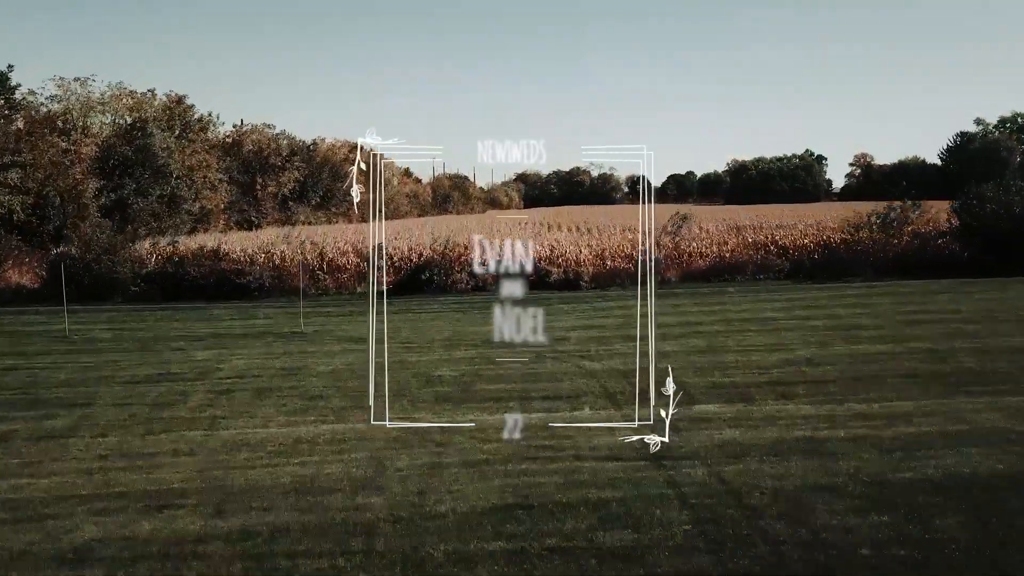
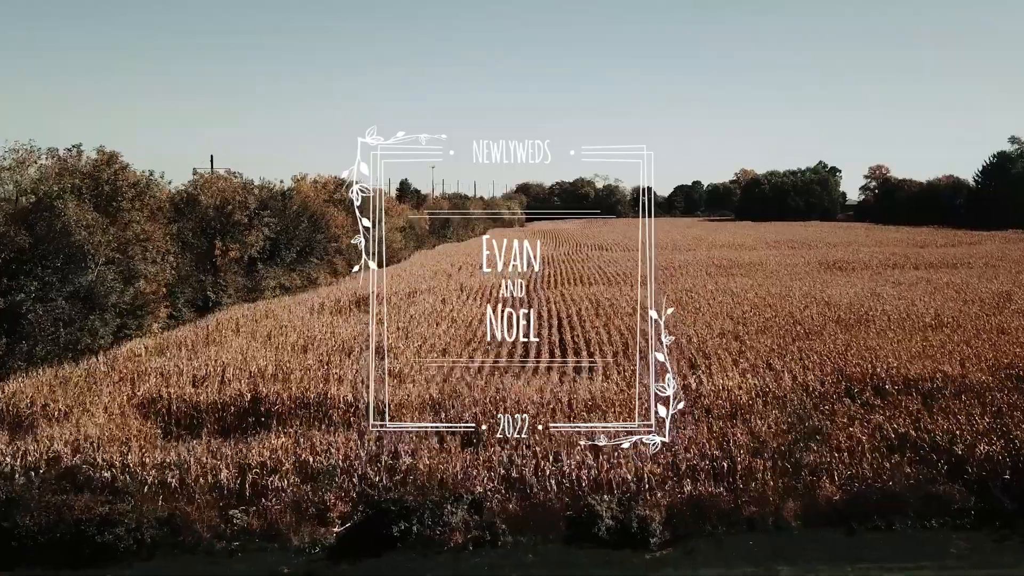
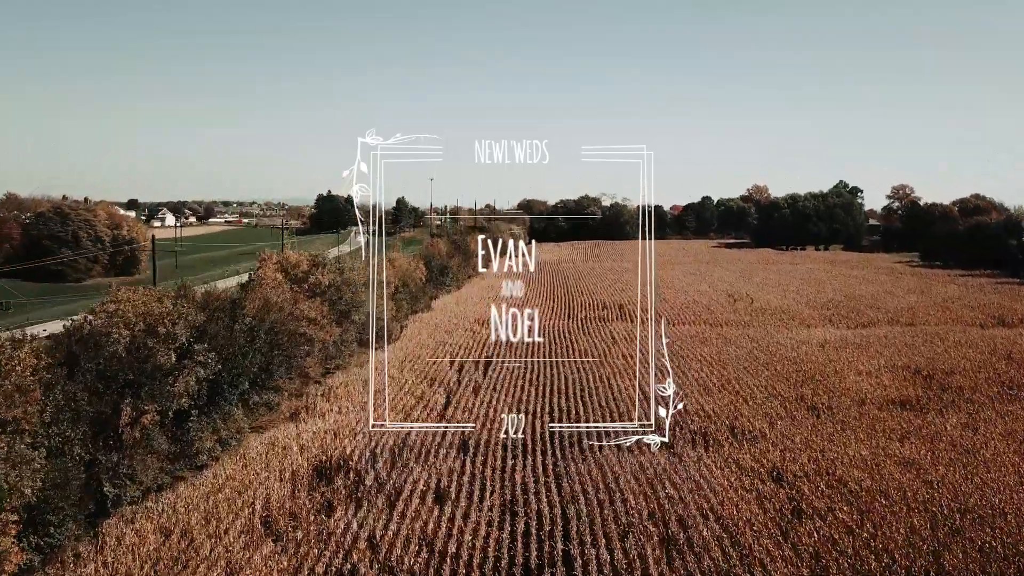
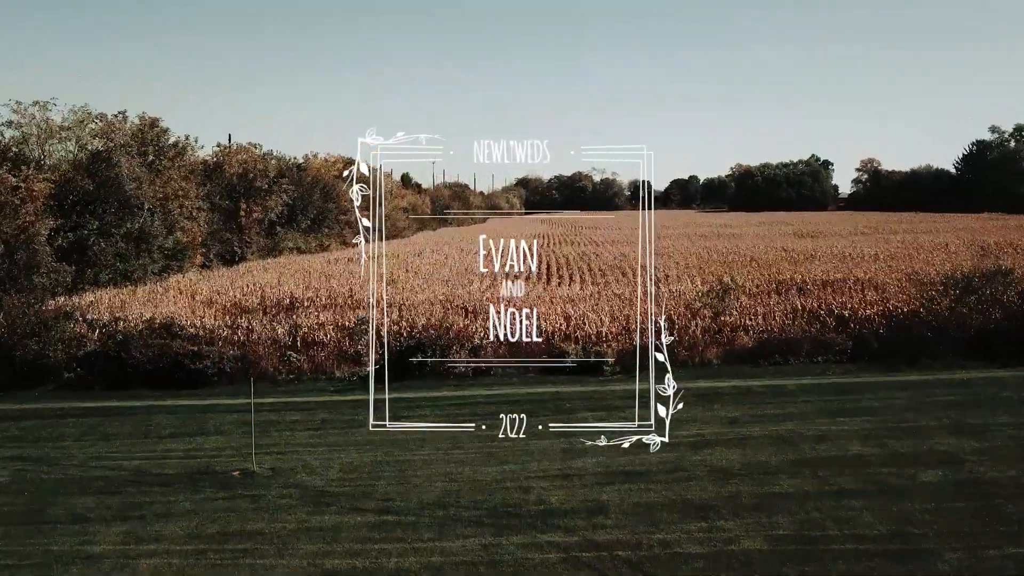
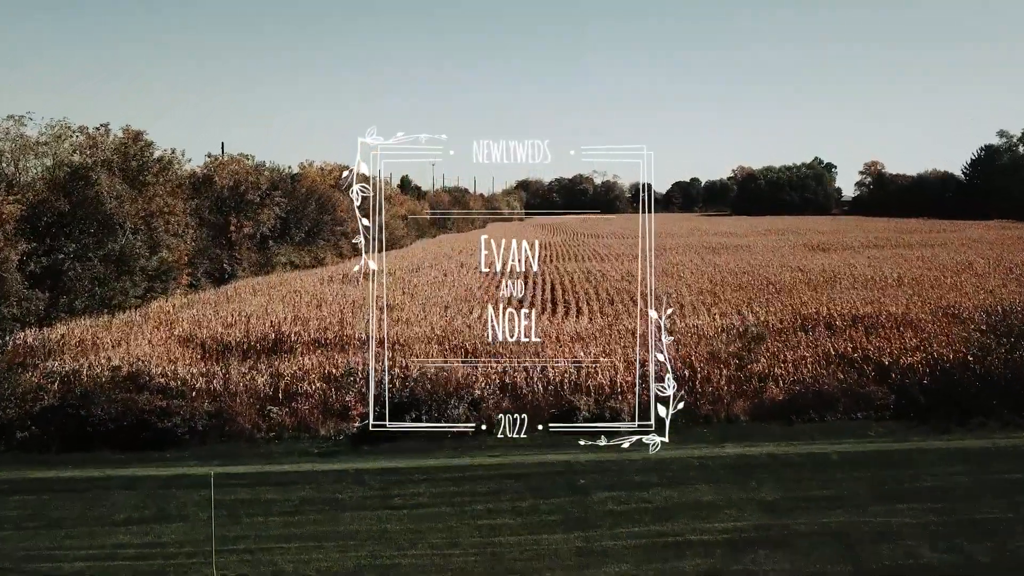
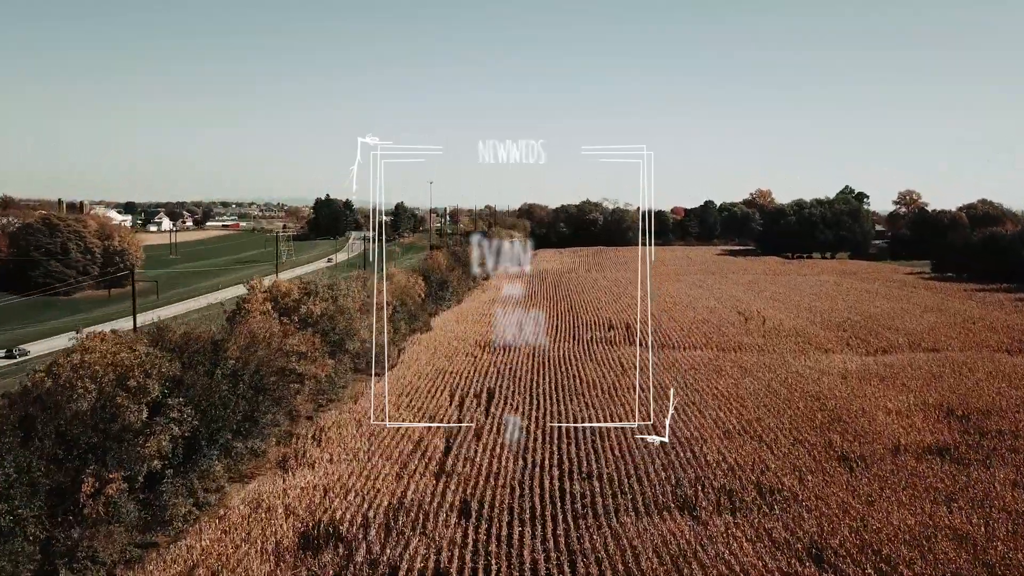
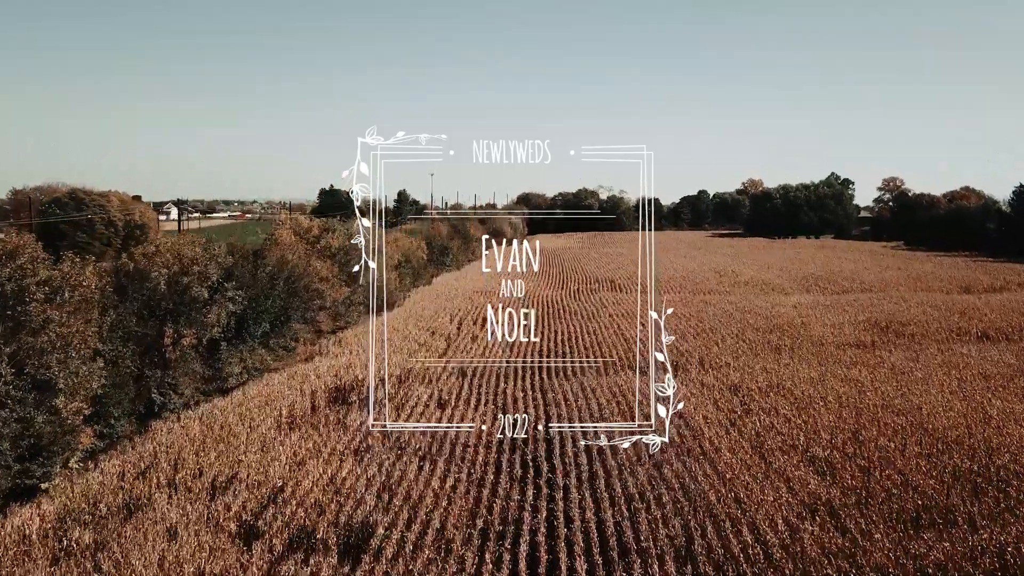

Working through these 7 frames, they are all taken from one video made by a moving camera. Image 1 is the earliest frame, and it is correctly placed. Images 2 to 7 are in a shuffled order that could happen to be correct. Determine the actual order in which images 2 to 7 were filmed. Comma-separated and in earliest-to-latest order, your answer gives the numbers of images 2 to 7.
4, 5, 2, 7, 3, 6
